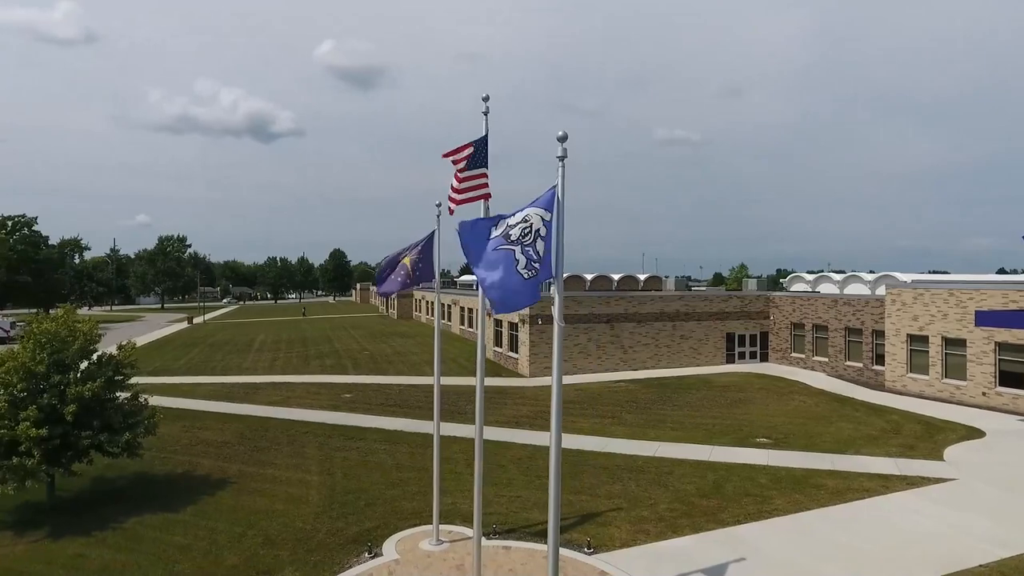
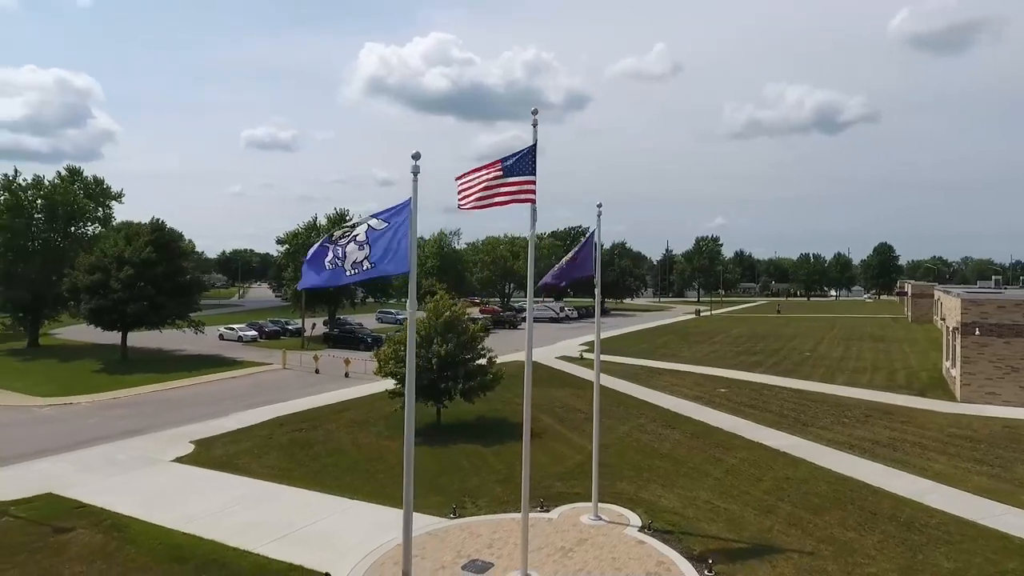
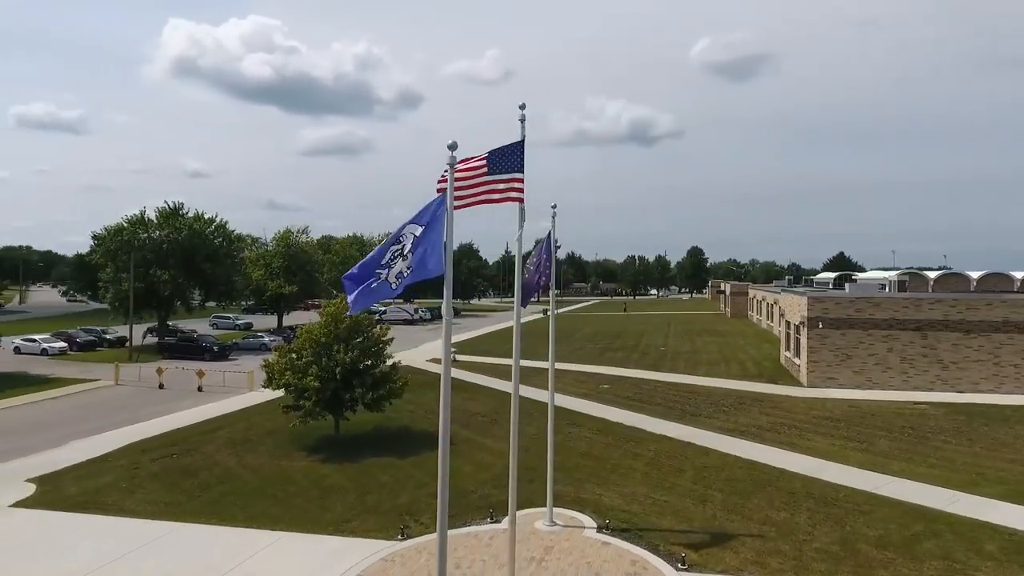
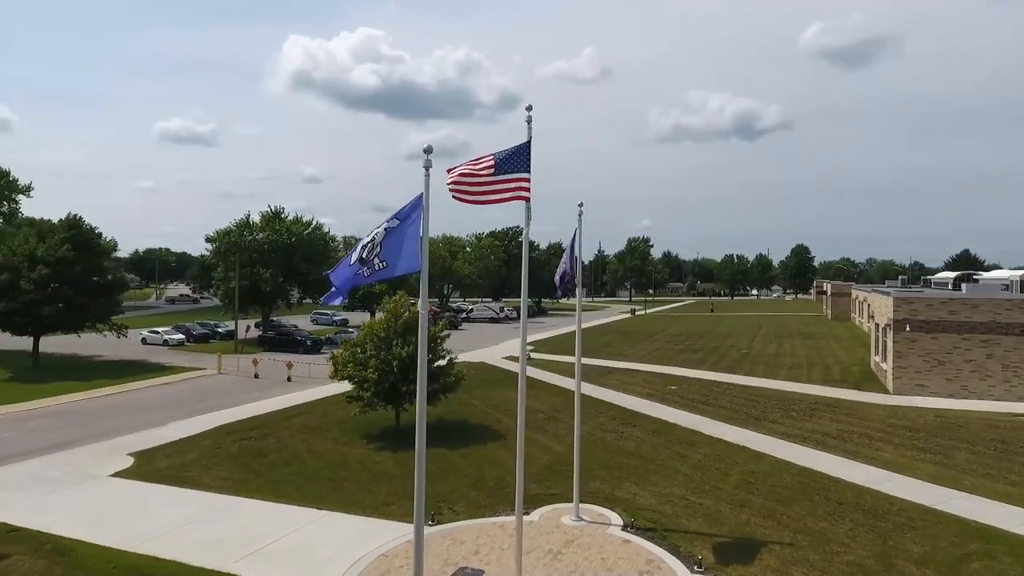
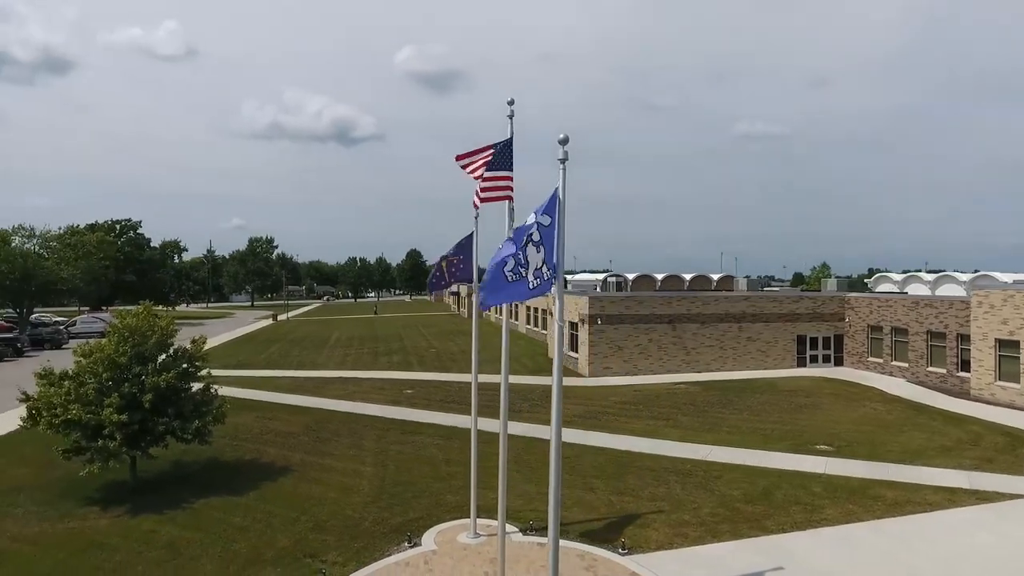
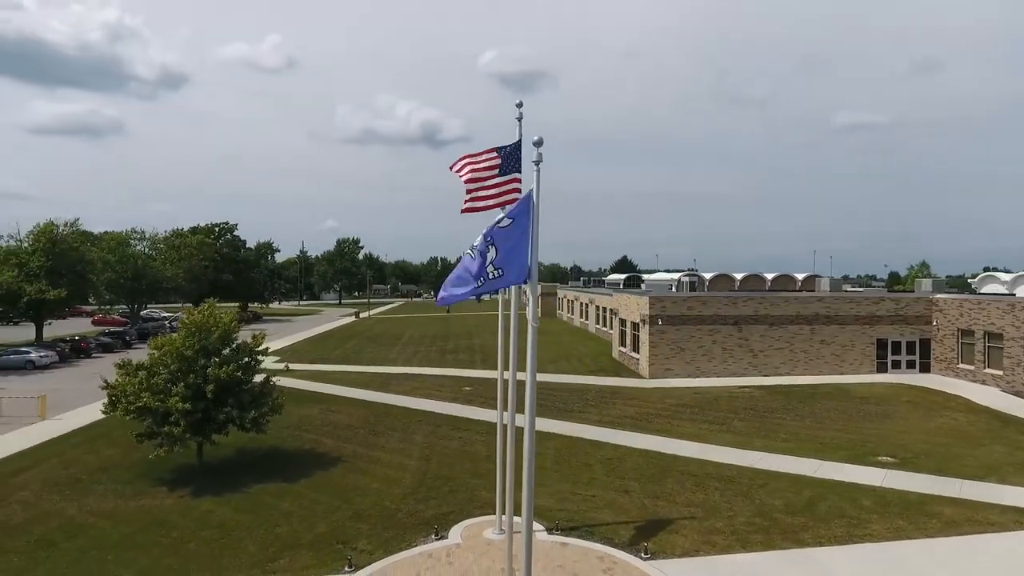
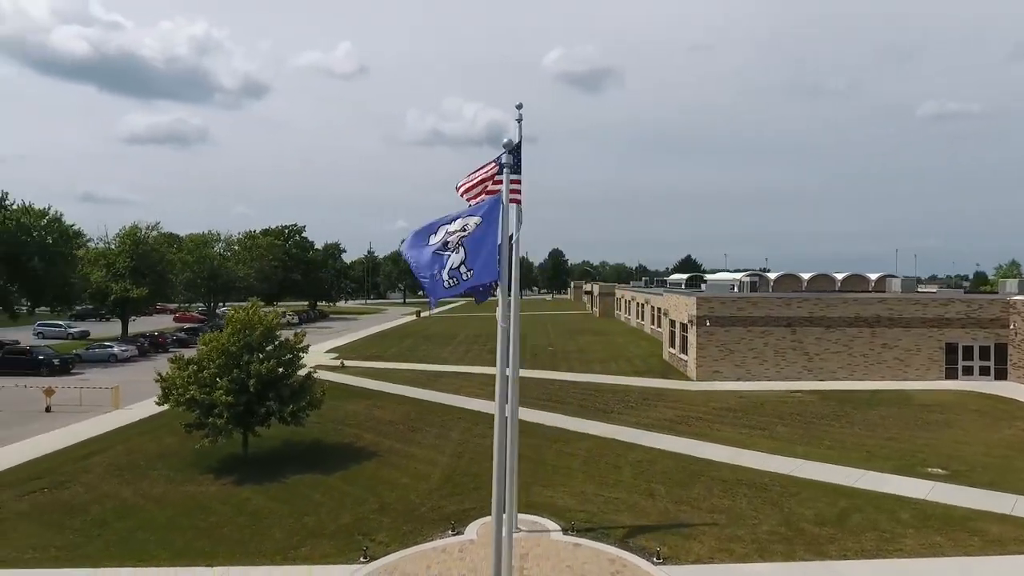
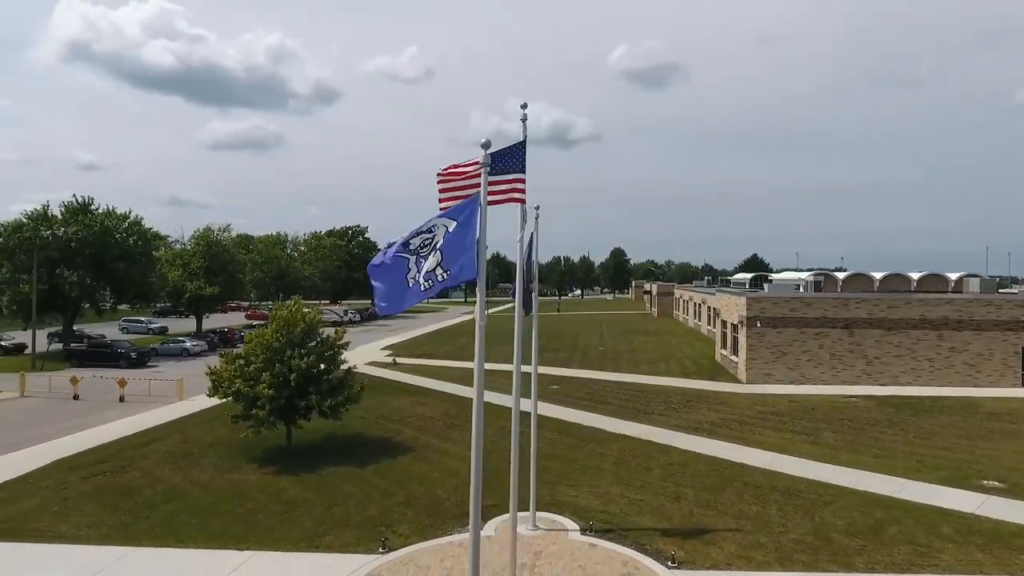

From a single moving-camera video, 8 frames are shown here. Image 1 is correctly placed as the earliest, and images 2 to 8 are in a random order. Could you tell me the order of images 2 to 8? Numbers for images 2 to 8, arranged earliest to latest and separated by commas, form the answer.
5, 6, 7, 8, 3, 4, 2
